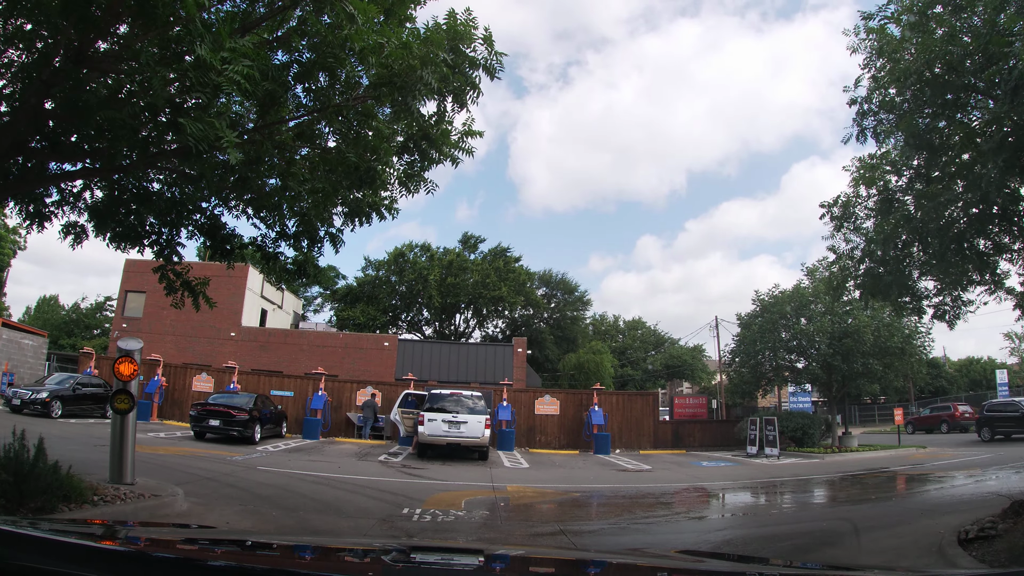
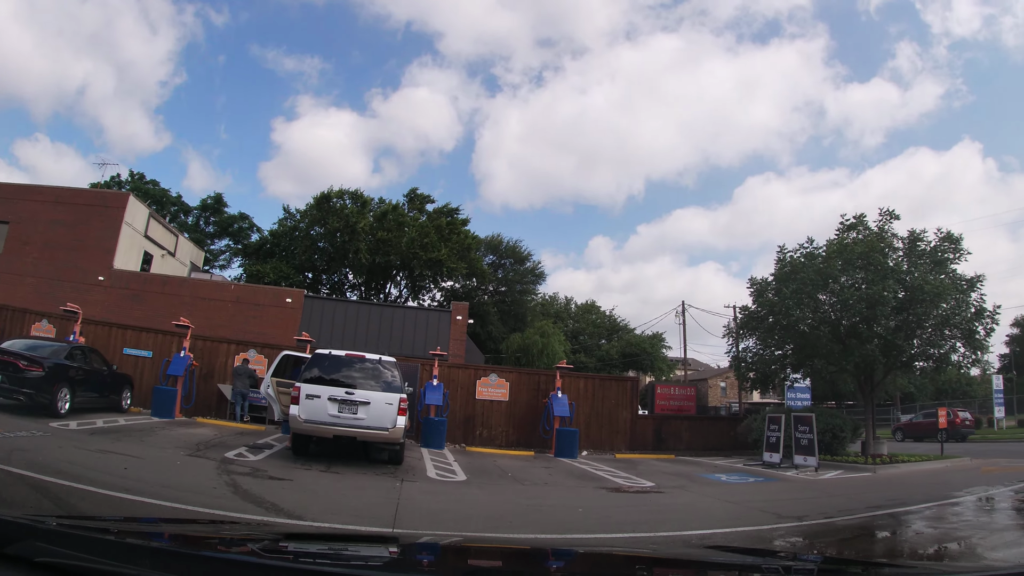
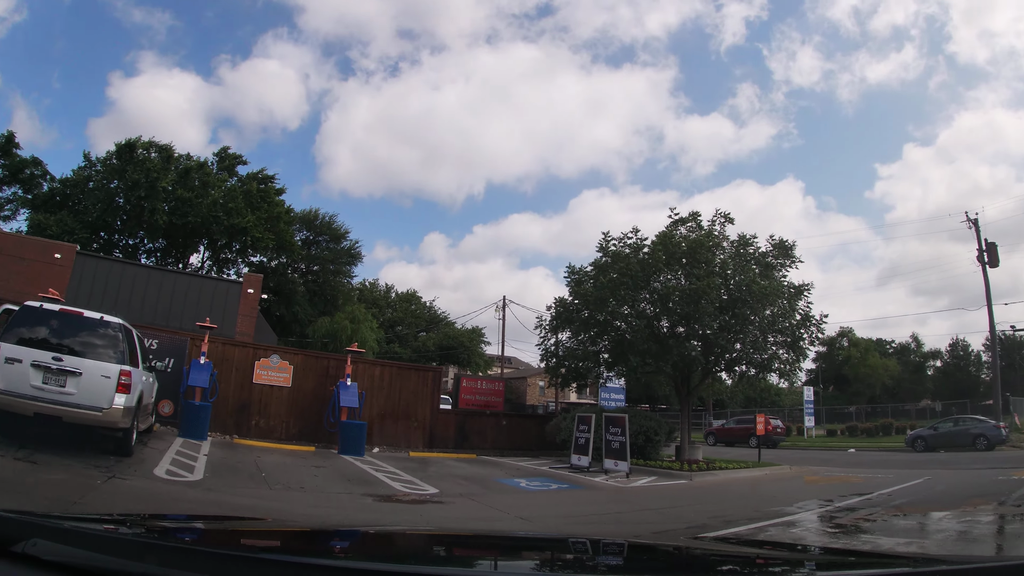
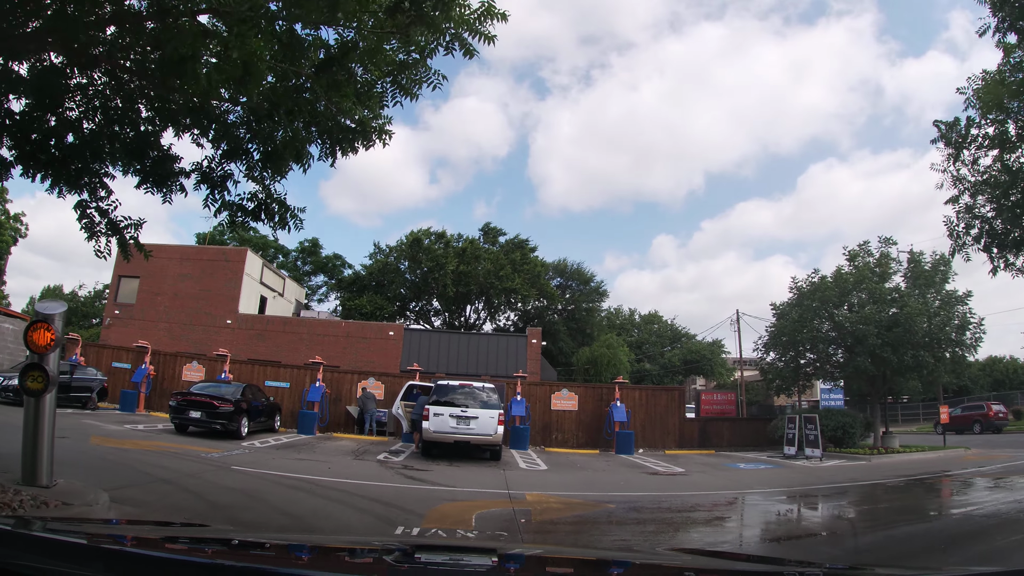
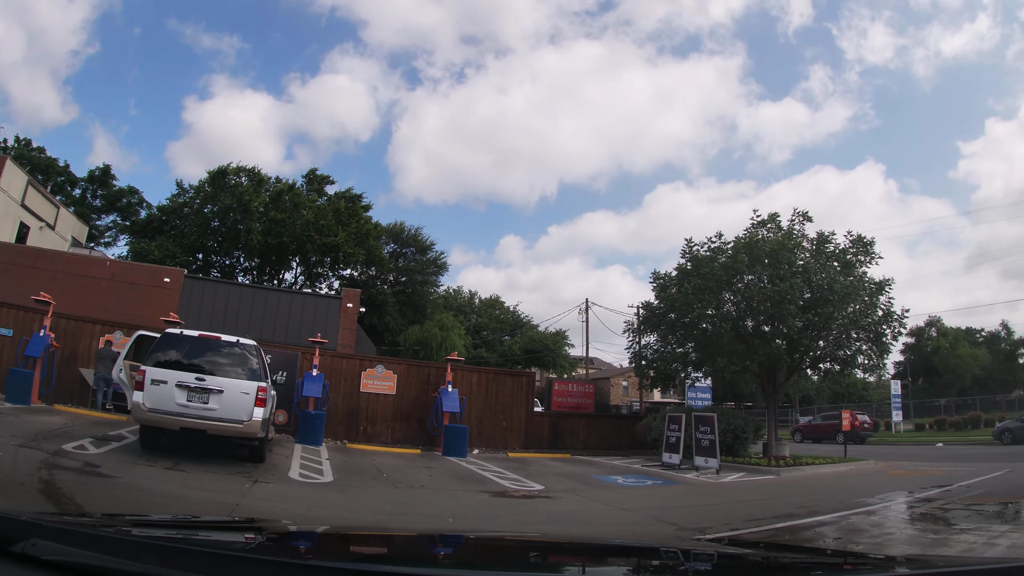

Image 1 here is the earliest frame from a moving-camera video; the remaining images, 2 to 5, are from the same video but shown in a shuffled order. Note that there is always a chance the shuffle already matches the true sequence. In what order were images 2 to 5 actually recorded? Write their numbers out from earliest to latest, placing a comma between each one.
4, 2, 5, 3
